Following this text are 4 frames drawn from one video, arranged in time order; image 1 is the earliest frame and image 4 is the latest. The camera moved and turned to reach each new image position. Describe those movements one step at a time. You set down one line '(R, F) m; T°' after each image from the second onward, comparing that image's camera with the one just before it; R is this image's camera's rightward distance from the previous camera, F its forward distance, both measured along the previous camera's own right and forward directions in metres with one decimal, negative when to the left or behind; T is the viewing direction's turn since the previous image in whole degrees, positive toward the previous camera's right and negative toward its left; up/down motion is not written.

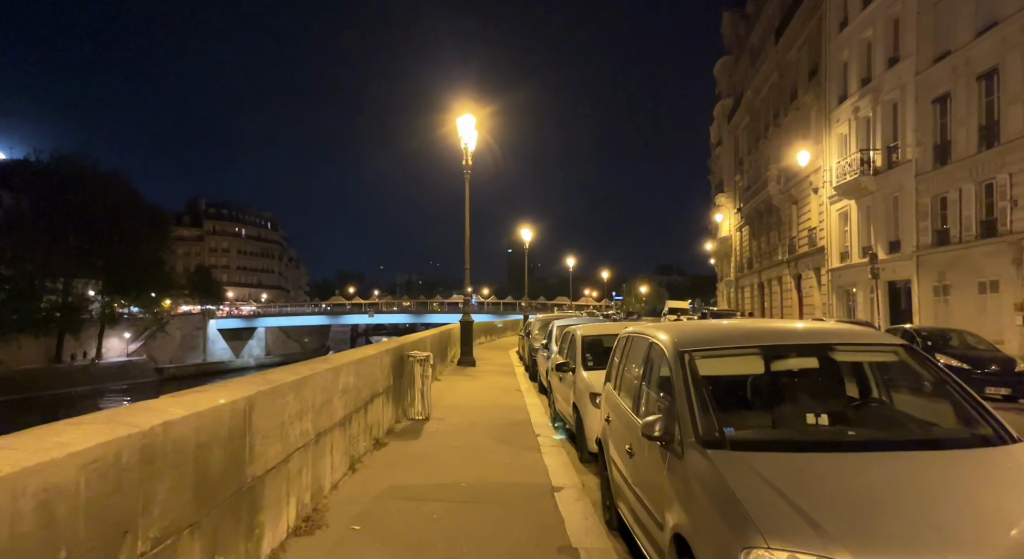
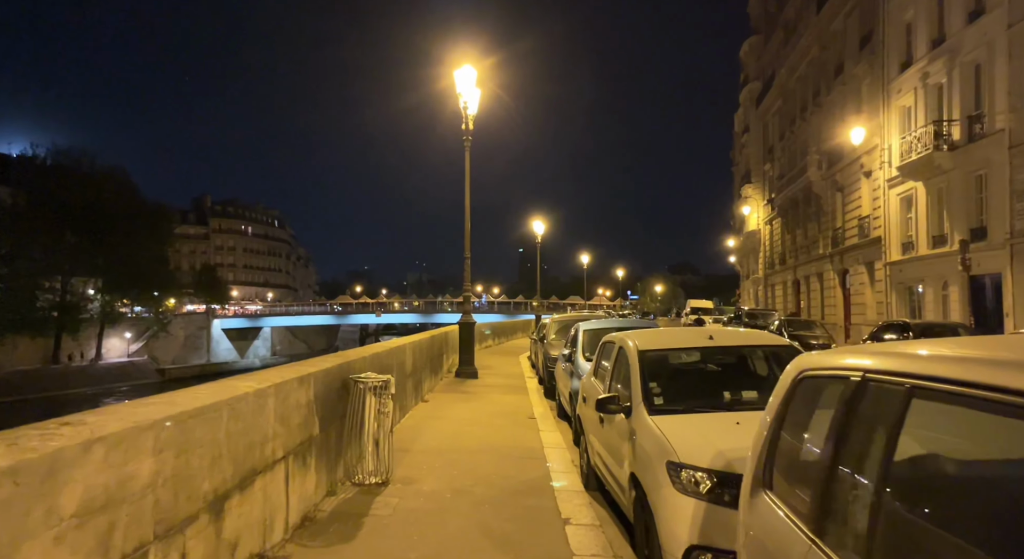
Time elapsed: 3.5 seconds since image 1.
(0.0, +4.1) m; -1°
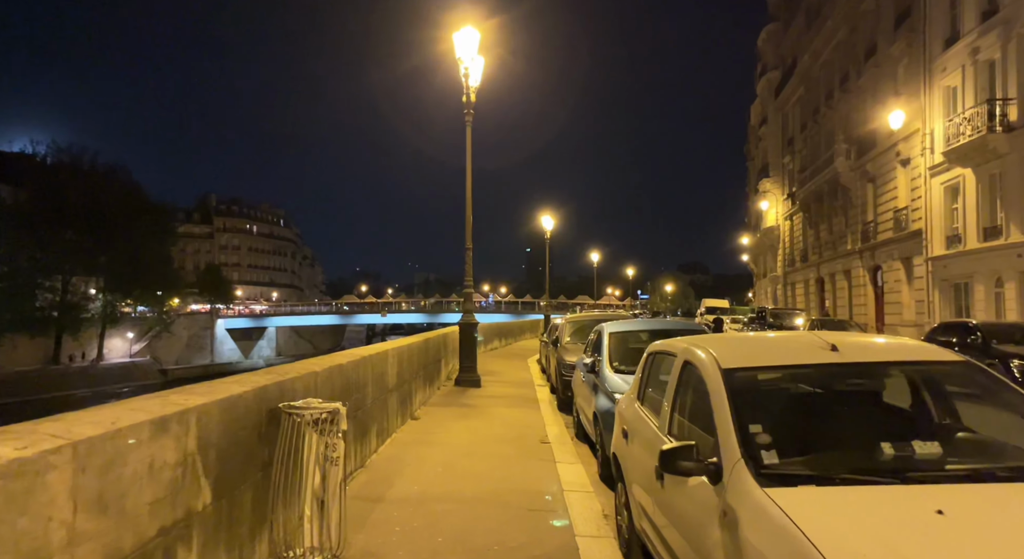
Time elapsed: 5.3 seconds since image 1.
(0.0, +2.2) m; -1°
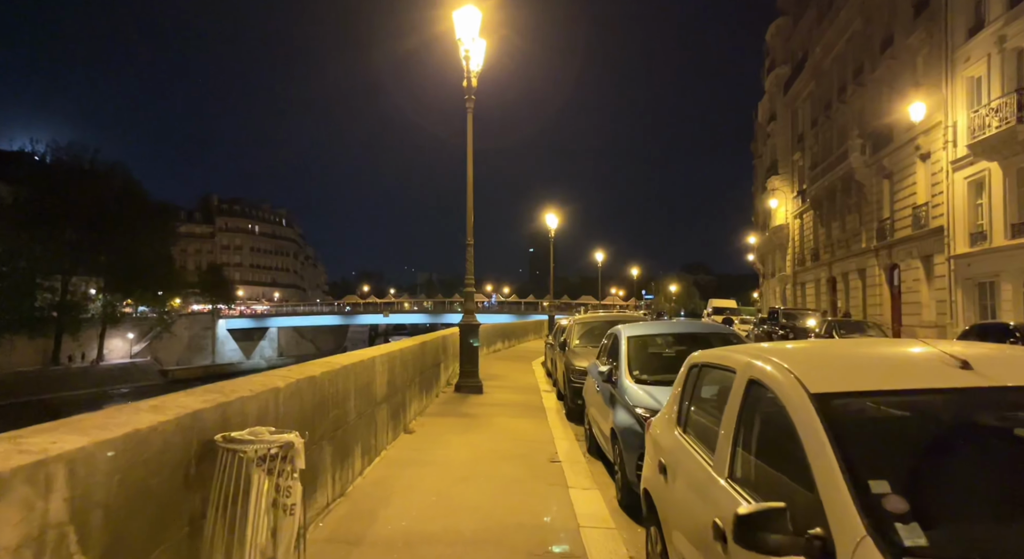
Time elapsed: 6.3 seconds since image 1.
(0.0, +1.1) m; 0°
